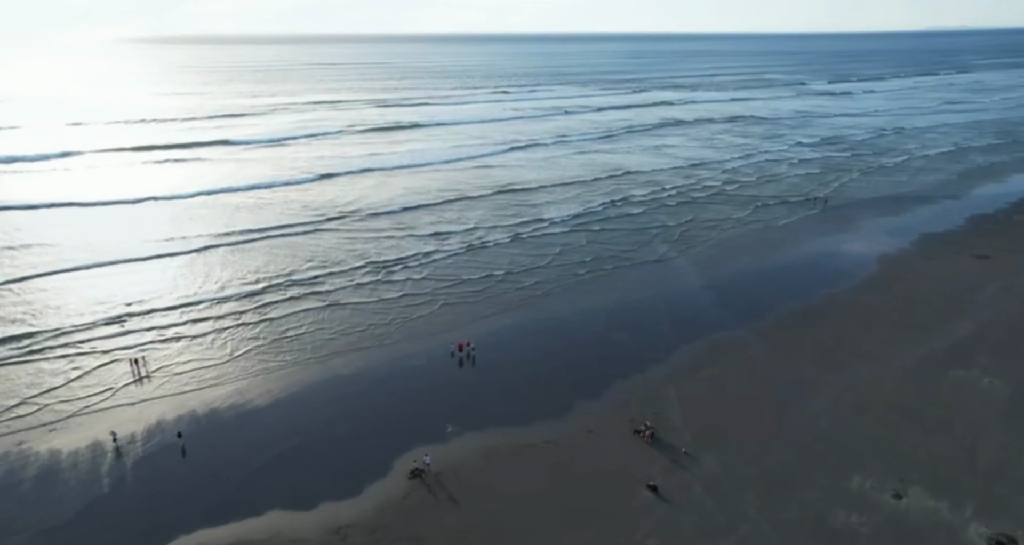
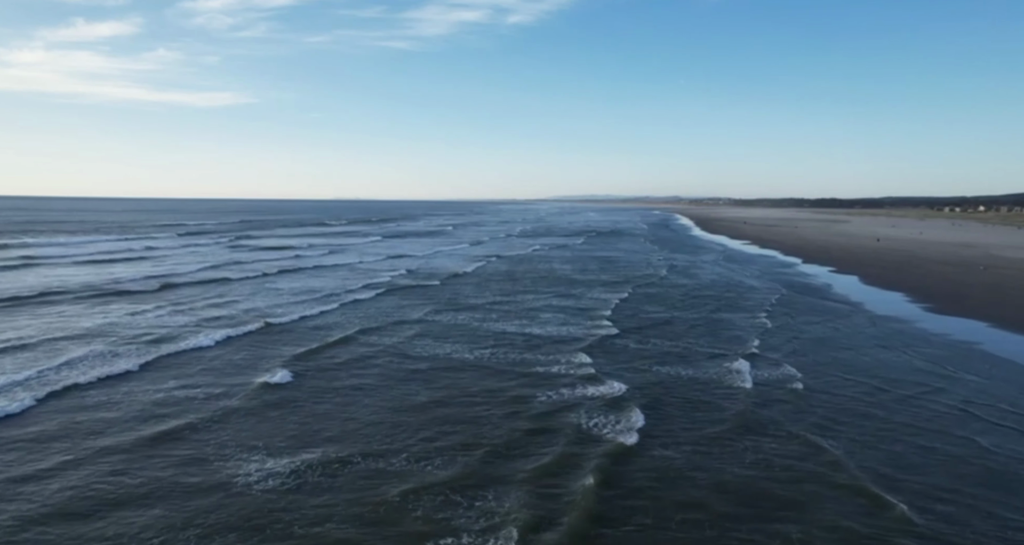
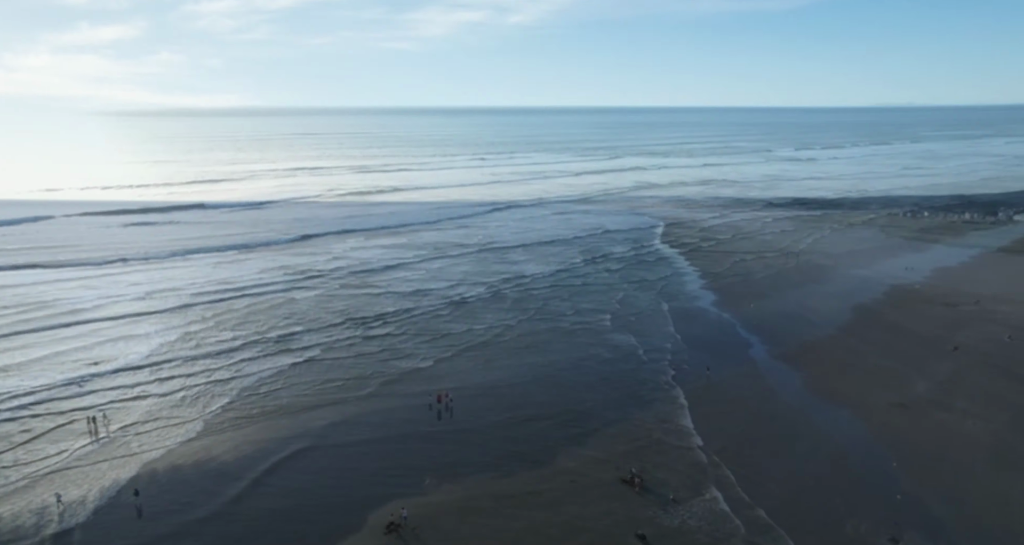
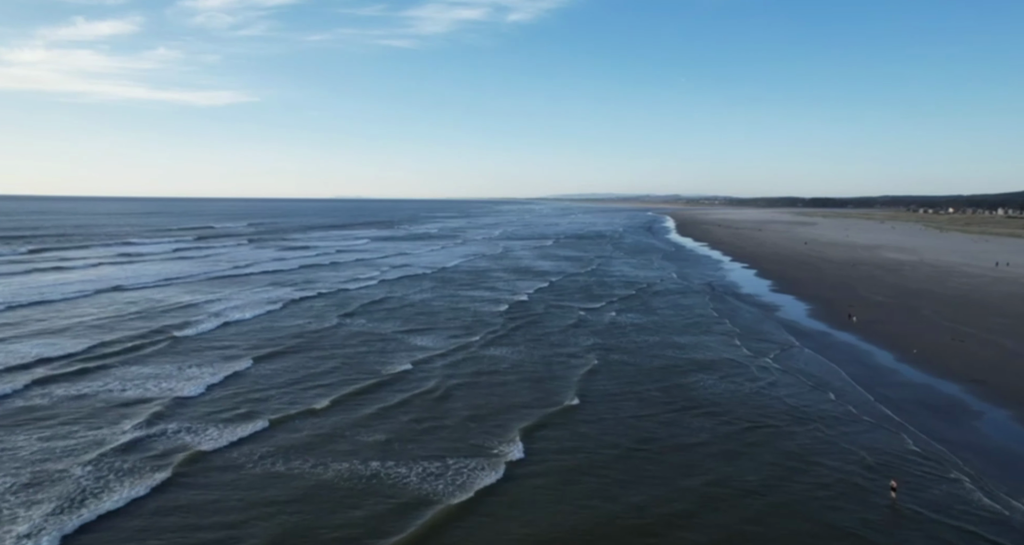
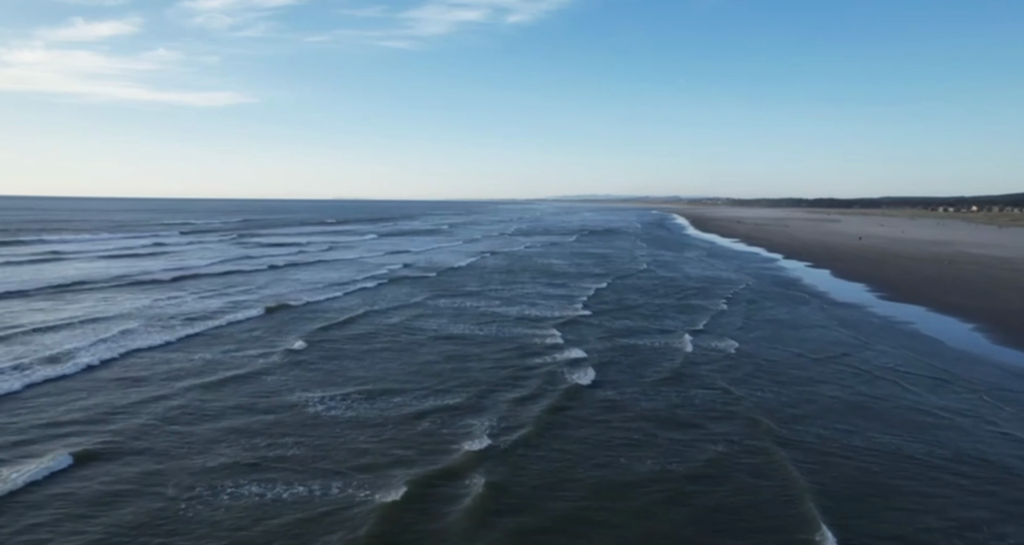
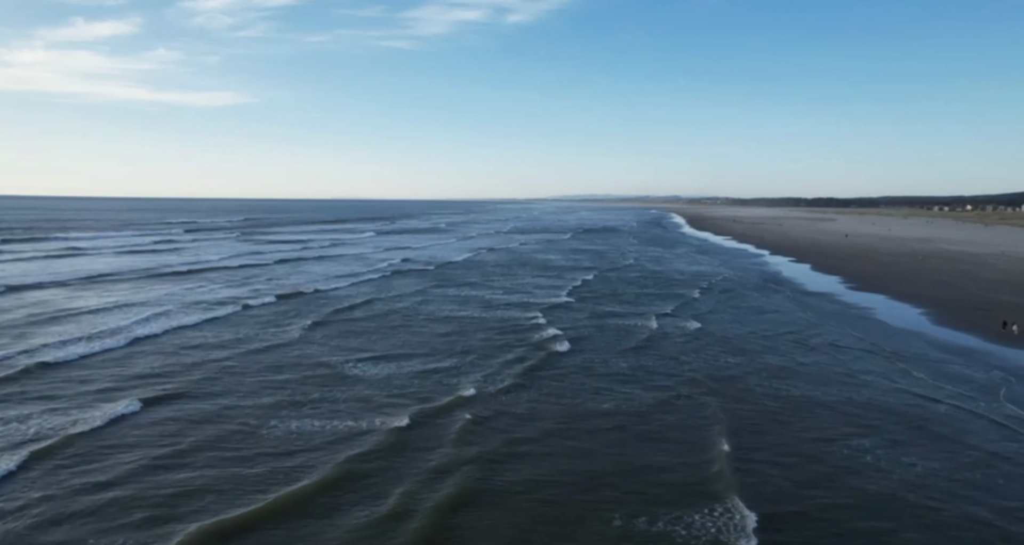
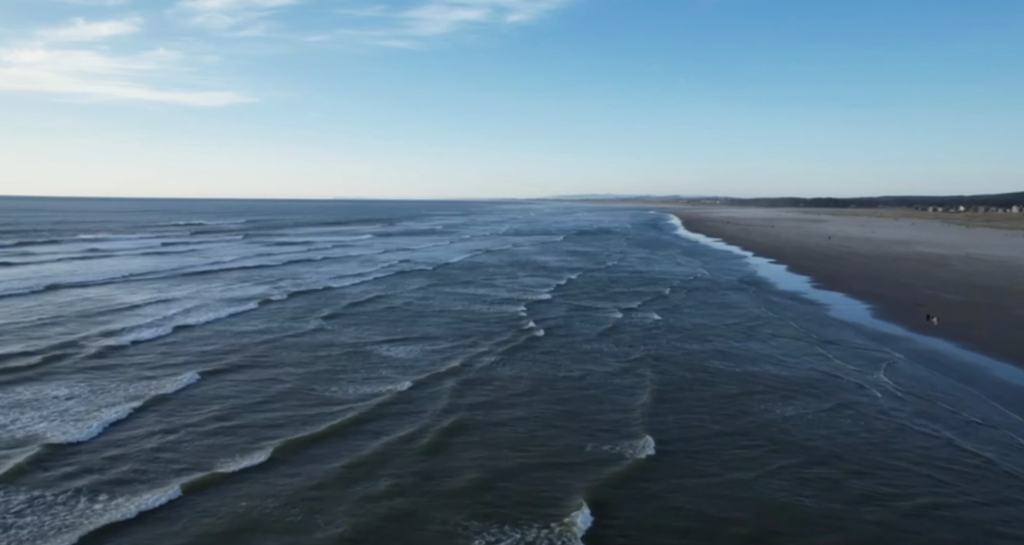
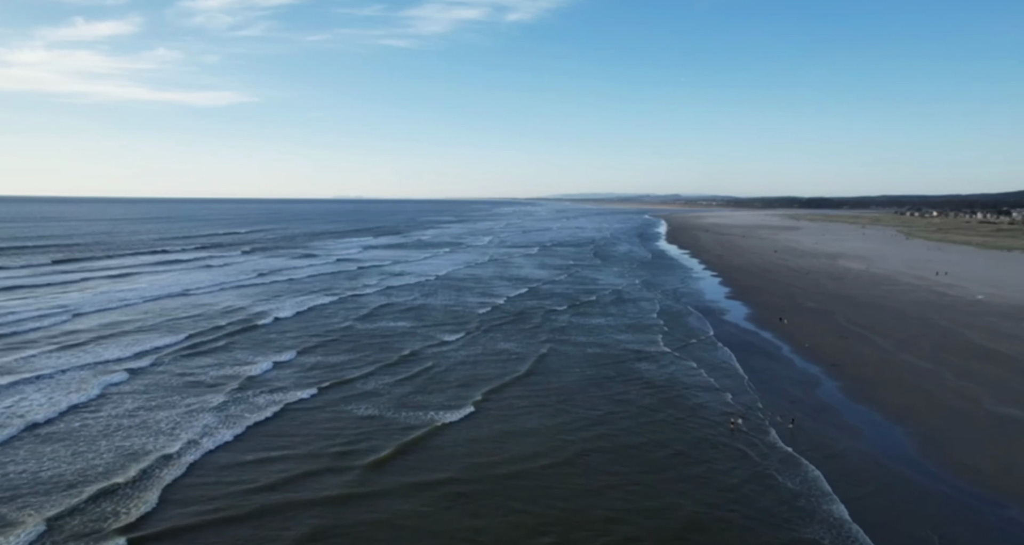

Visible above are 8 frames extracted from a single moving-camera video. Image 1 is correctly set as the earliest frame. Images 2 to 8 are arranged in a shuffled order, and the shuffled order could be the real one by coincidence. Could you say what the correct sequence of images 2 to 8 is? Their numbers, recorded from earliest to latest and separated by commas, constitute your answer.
3, 8, 4, 7, 6, 5, 2
